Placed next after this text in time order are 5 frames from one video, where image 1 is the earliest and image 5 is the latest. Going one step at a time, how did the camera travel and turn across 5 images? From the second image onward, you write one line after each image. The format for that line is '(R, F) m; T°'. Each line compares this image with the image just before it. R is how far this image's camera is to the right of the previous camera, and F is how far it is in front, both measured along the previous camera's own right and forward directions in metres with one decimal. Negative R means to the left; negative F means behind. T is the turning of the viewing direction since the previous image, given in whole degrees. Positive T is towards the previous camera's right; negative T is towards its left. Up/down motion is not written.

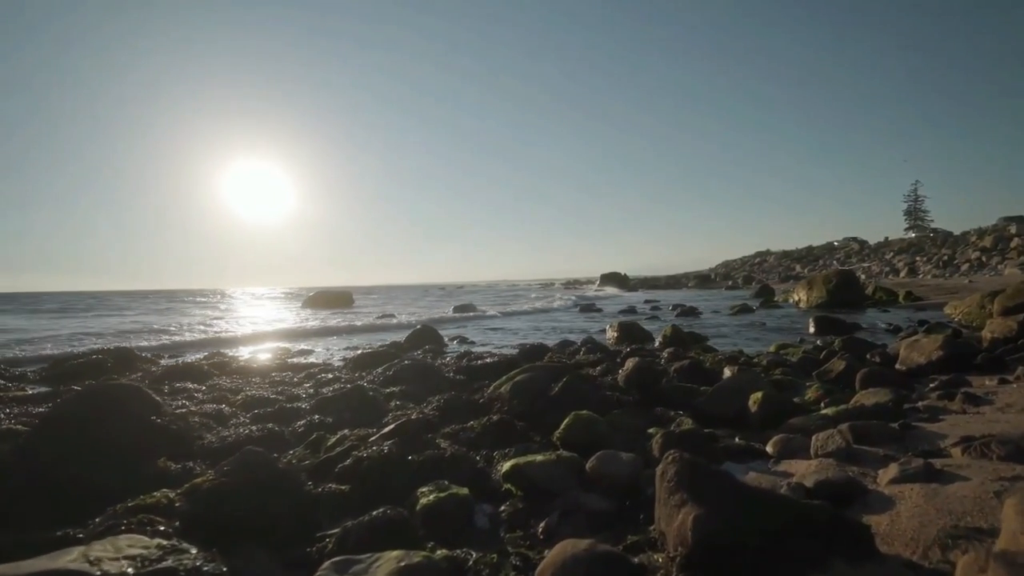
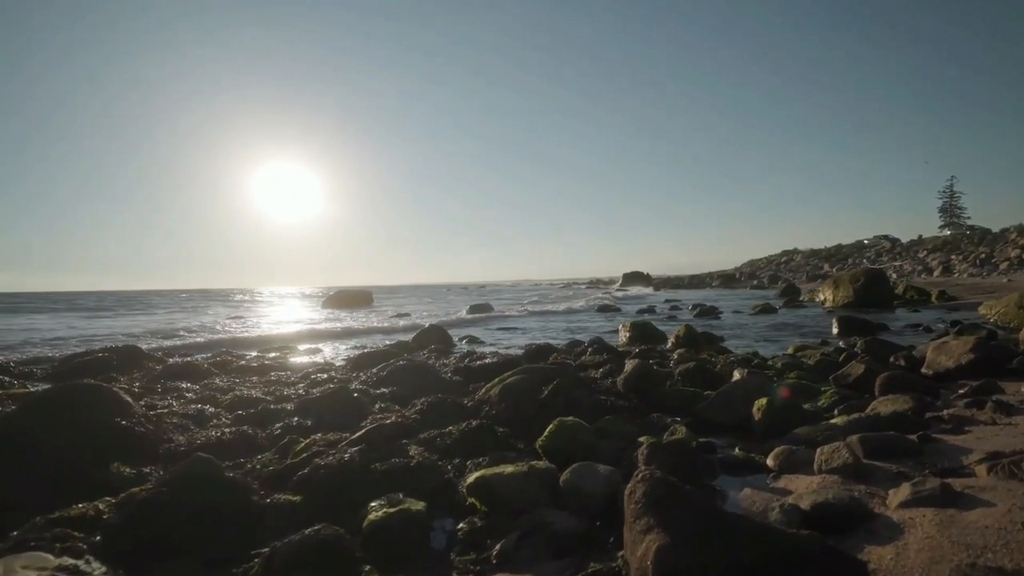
(+0.6, +0.6) m; -2°
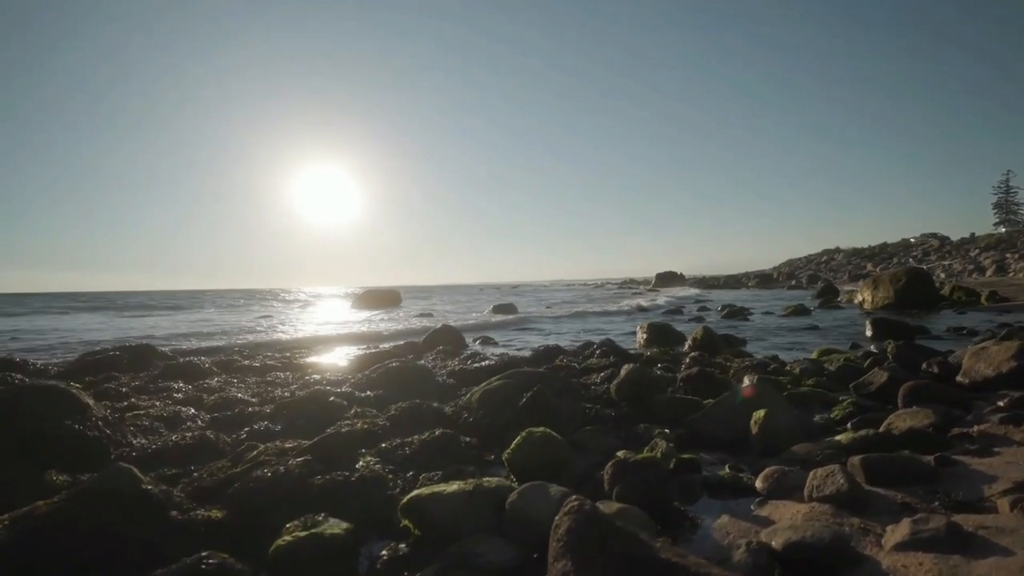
(+0.9, +0.7) m; -4°
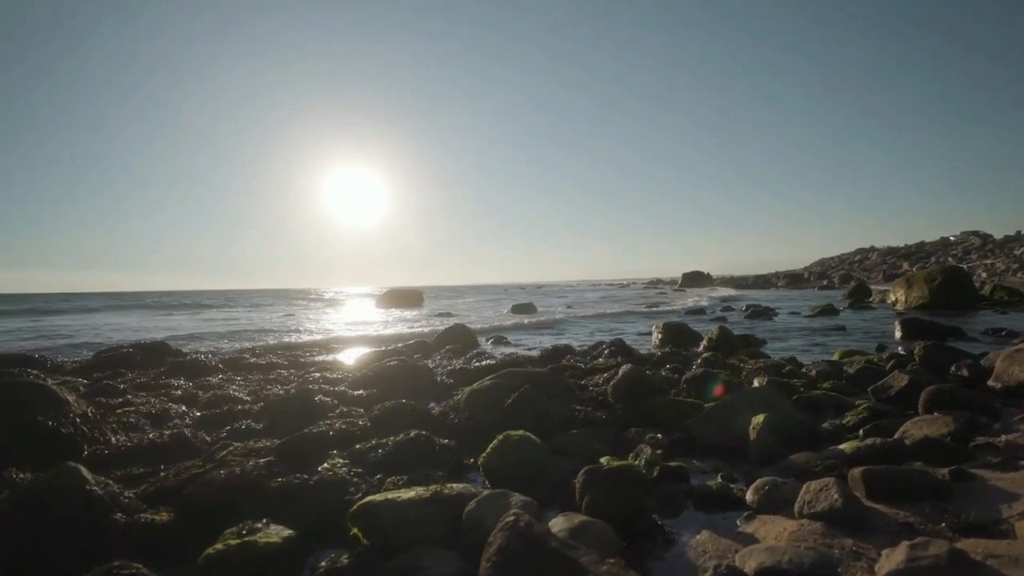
(+0.6, +0.5) m; -3°
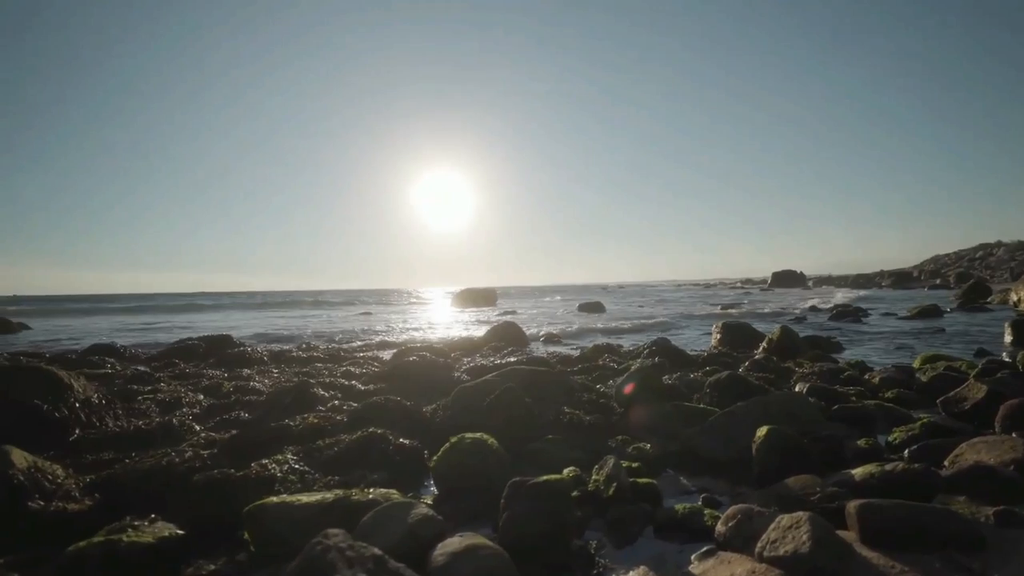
(+1.3, +0.9) m; -9°
